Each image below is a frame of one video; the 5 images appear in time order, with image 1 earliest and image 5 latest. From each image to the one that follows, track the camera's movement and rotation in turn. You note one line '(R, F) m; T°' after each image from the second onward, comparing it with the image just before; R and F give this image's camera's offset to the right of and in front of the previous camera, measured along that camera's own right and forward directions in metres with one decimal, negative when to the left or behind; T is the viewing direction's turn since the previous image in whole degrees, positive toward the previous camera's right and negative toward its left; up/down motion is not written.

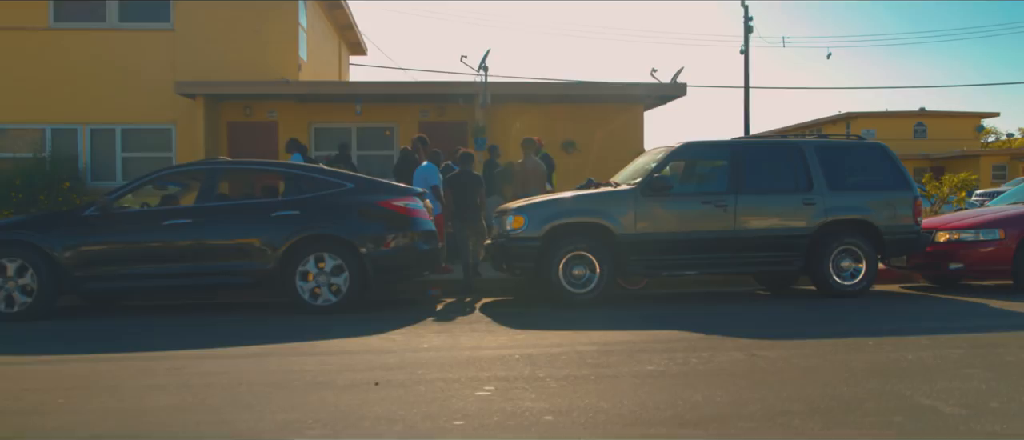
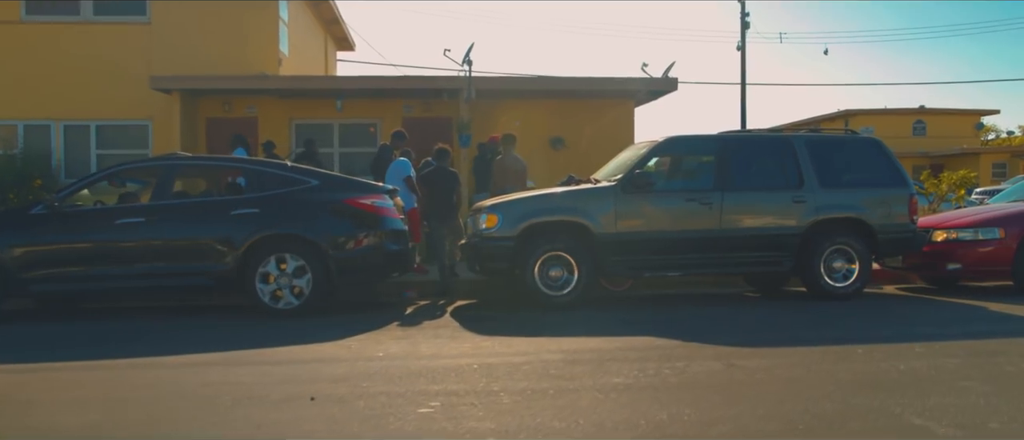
(+0.3, +0.5) m; 0°
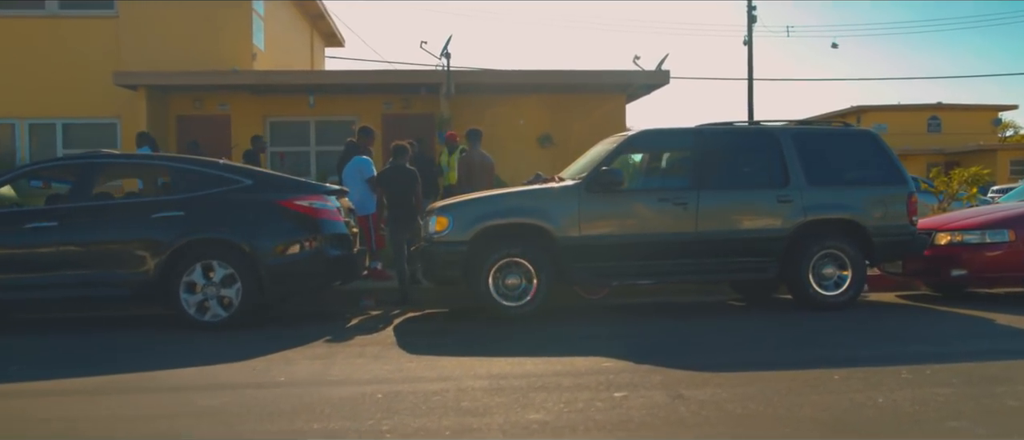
(+0.6, +1.0) m; -1°
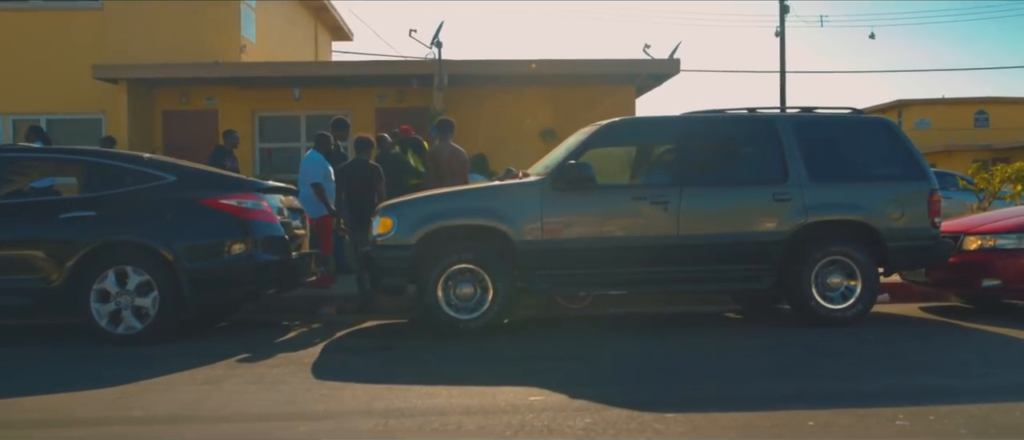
(+0.7, +1.1) m; -3°
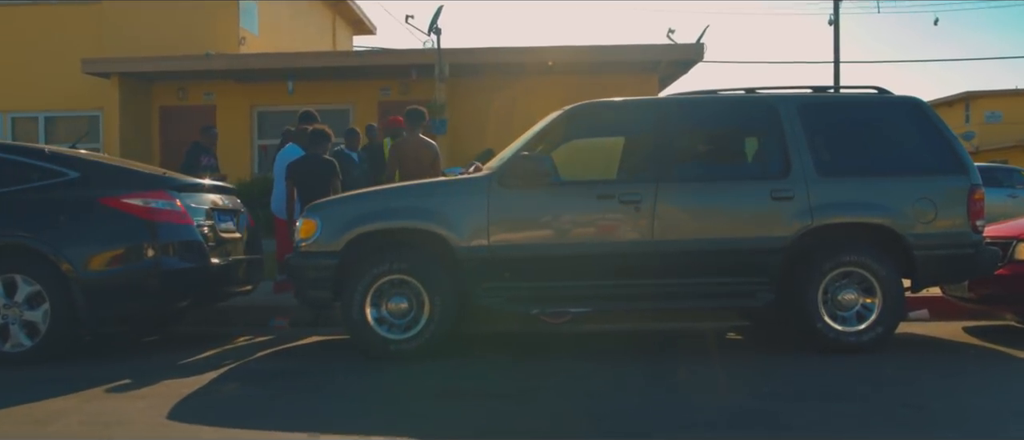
(+0.8, +1.3) m; -4°
